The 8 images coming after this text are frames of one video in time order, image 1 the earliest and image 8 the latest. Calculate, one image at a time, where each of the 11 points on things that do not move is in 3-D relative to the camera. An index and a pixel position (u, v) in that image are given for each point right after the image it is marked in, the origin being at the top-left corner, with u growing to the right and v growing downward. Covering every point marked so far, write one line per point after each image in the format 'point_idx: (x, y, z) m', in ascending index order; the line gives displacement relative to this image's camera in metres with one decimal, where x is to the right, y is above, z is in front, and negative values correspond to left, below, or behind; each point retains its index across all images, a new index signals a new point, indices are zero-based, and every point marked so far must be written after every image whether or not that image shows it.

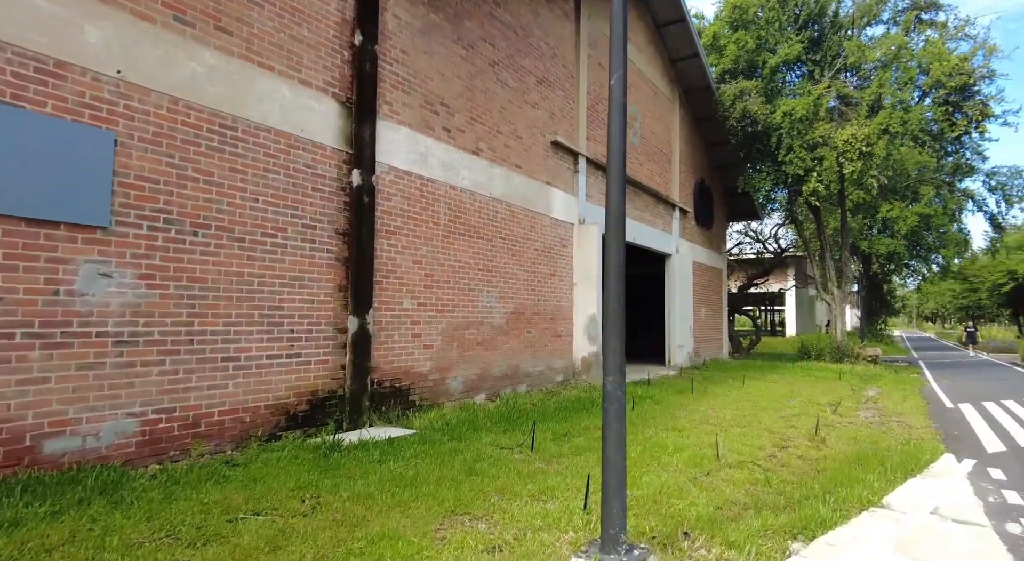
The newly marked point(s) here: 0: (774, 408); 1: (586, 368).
0: (+4.1, -2.0, +8.9) m
1: (+1.5, -1.8, +11.3) m
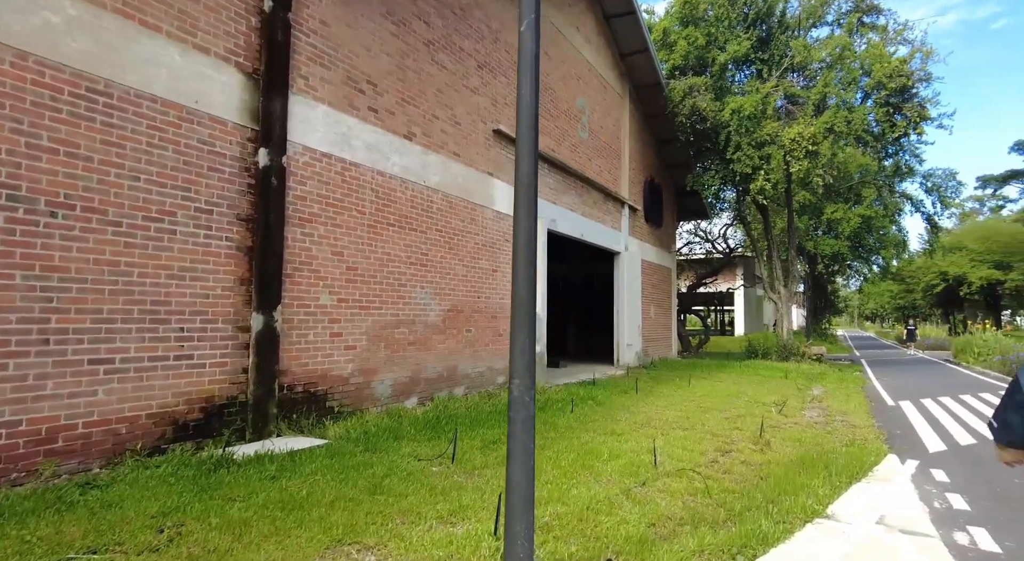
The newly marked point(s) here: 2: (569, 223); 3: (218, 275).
0: (+3.2, -2.0, +8.6) m
1: (+0.3, -1.7, +10.8) m
2: (+1.3, +1.3, +13.0) m
3: (-3.0, +0.1, +5.7) m
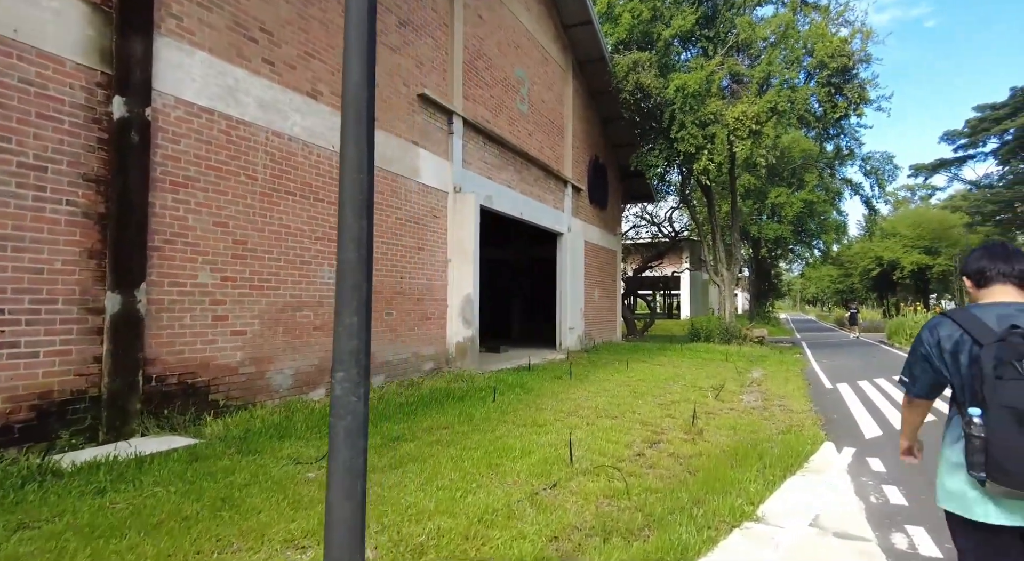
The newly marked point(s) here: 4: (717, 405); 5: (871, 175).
0: (+2.1, -1.7, +8.2) m
1: (-0.9, -1.3, +10.1) m
2: (-0.1, +1.7, +12.3) m
3: (-3.8, +0.3, +4.7) m
4: (+2.8, -1.7, +7.8) m
5: (+11.0, +3.2, +17.2) m
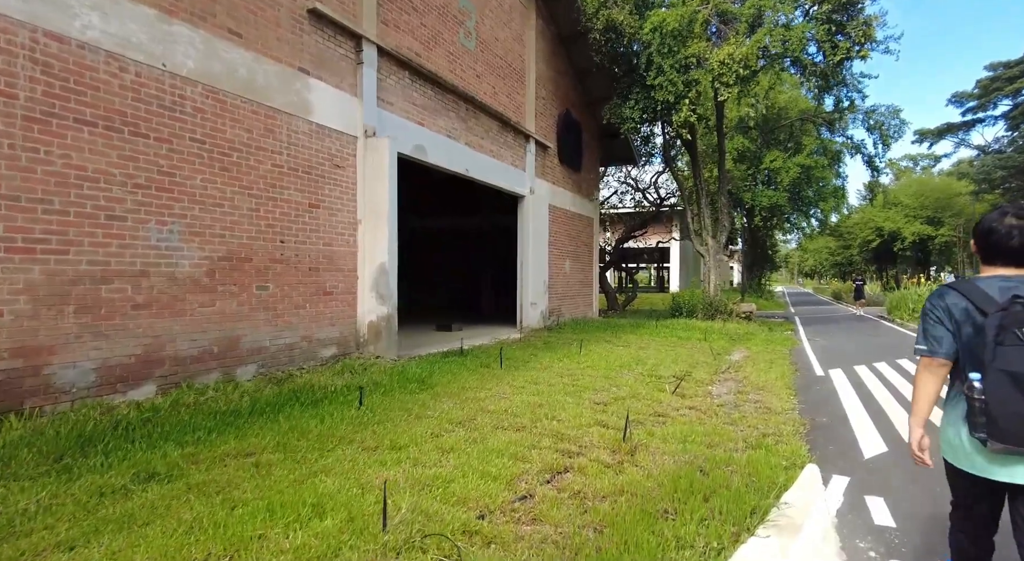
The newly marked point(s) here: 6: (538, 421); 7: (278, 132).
0: (+1.0, -1.2, +6.4) m
1: (-2.0, -0.8, +8.3) m
2: (-1.2, +2.3, +10.4) m
3: (-4.9, +0.5, +2.8) m
4: (+1.7, -1.3, +6.1) m
5: (+9.9, +4.1, +15.3) m
6: (+0.2, -1.2, +4.9) m
7: (-2.9, +1.8, +7.0) m
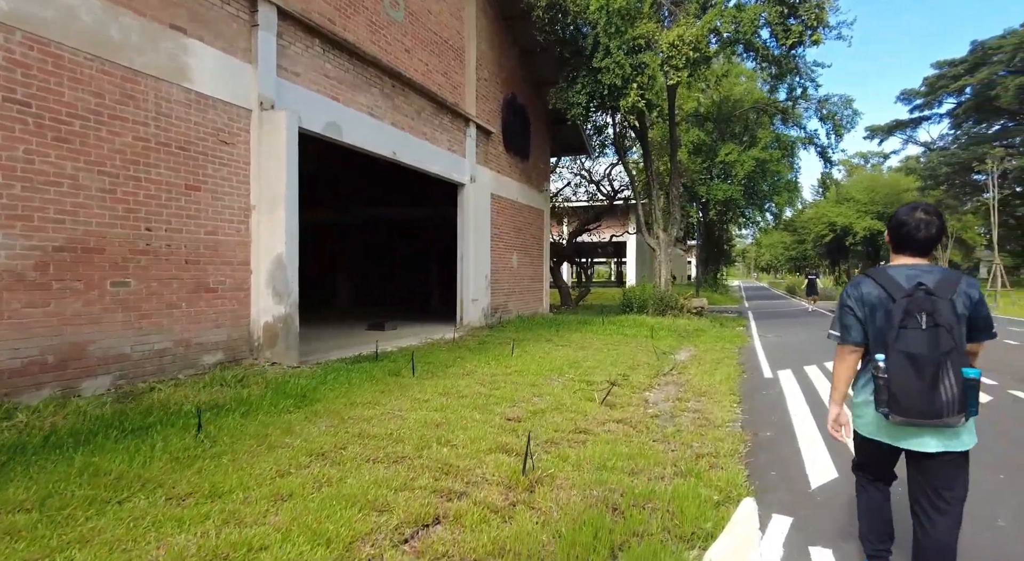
0: (0.0, -1.2, +5.6) m
1: (-3.1, -0.8, +7.3) m
2: (-2.4, +2.4, +9.4) m
3: (-5.6, +0.5, +1.6) m
4: (+0.8, -1.3, +5.2) m
5: (+8.3, +4.2, +14.9) m
6: (-0.6, -1.2, +4.0) m
7: (-3.9, +1.9, +5.9) m
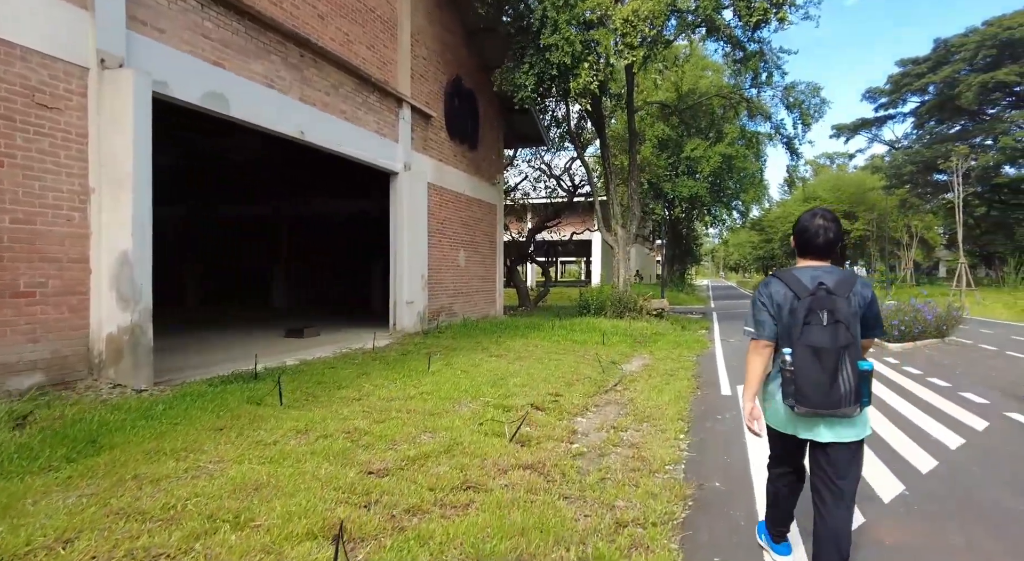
0: (-0.9, -1.2, +4.3) m
1: (-4.1, -0.8, +5.8) m
2: (-3.5, +2.4, +8.0) m
3: (-6.3, +0.5, +0.1) m
4: (-0.1, -1.3, +4.0) m
5: (+7.0, +4.2, +14.0) m
6: (-1.5, -1.2, +2.7) m
7: (-4.8, +1.9, +4.4) m
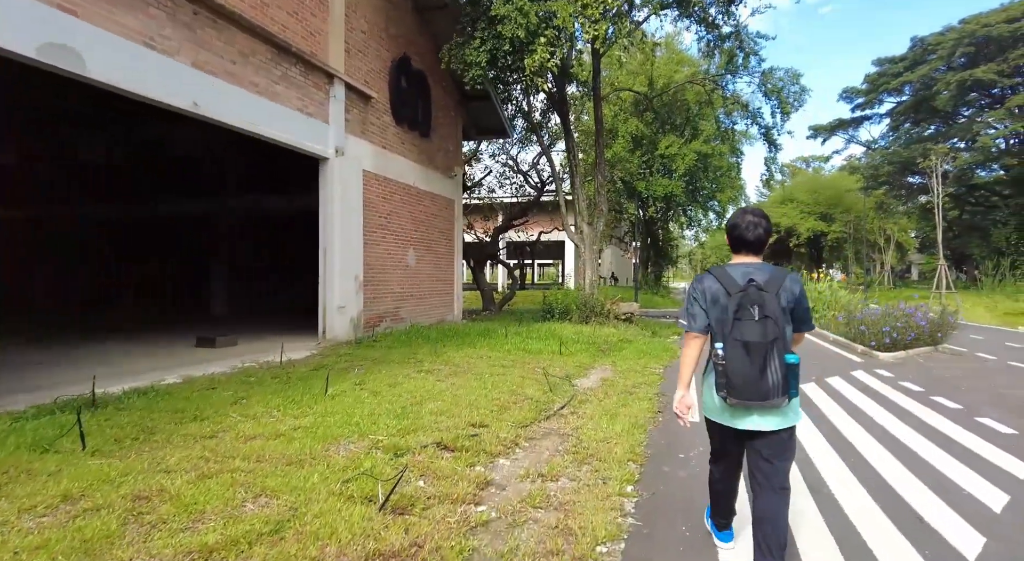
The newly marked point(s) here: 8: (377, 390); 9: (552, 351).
0: (-1.6, -1.2, +2.9) m
1: (-4.8, -0.8, +4.4) m
2: (-4.3, +2.4, +6.6) m
3: (-6.9, +0.6, -1.5) m
4: (-0.8, -1.3, +2.7) m
5: (+6.0, +4.2, +12.9) m
6: (-2.1, -1.2, +1.3) m
7: (-5.5, +1.9, +2.9) m
8: (-1.4, -1.1, +5.9) m
9: (+0.7, -1.2, +9.3) m
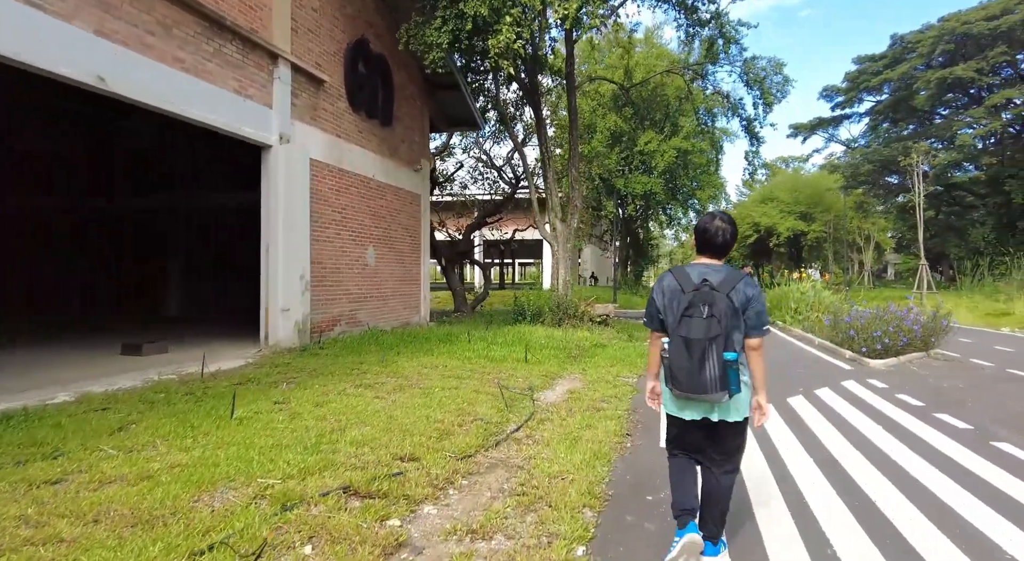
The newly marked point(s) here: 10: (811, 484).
0: (-2.0, -1.2, +2.0) m
1: (-5.3, -0.8, +3.4) m
2: (-4.8, +2.4, +5.6) m
3: (-7.1, +0.5, -2.5) m
4: (-1.2, -1.3, +1.8) m
5: (+5.3, +4.2, +12.2) m
6: (-2.4, -1.2, +0.4) m
7: (-5.9, +1.9, +1.9) m
8: (-1.9, -1.2, +5.0) m
9: (+0.1, -1.2, +8.5) m
10: (+2.1, -1.4, +4.0) m
